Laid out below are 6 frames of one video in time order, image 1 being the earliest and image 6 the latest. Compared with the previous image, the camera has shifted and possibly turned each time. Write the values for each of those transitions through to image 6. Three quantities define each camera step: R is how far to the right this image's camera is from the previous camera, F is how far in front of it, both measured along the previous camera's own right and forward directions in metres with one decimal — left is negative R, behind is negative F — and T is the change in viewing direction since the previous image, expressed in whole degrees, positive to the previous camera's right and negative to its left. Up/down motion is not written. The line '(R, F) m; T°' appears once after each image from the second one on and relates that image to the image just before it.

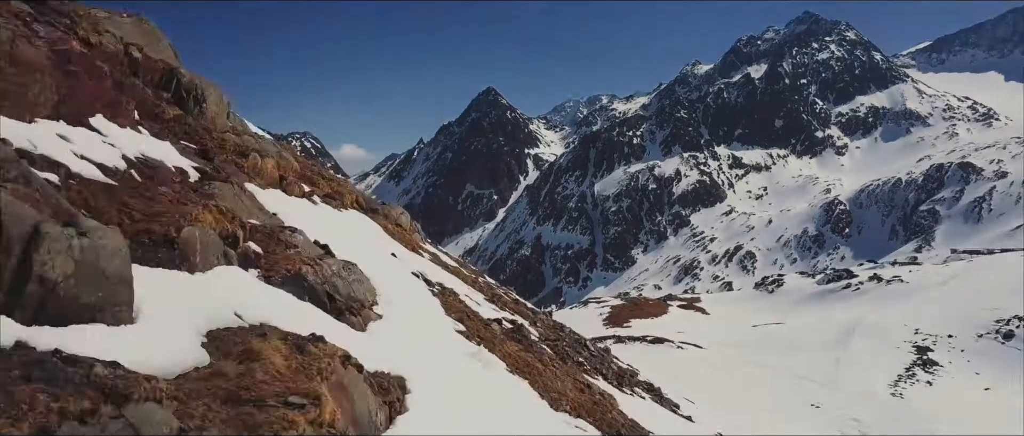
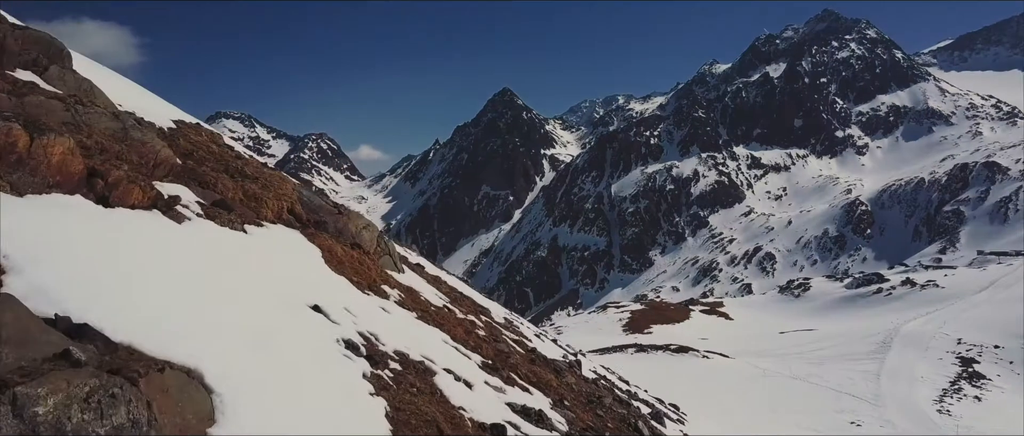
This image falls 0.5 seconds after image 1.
(-2.2, +0.9) m; -1°
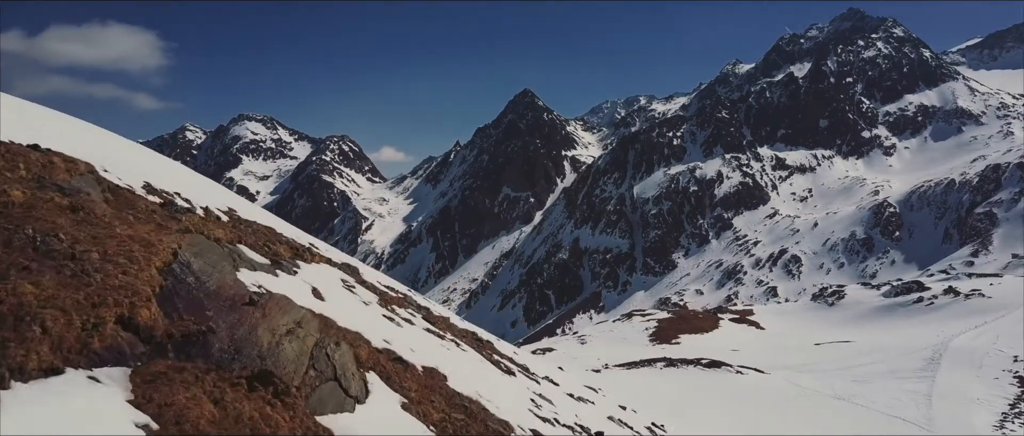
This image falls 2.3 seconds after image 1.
(-2.9, +1.0) m; -1°
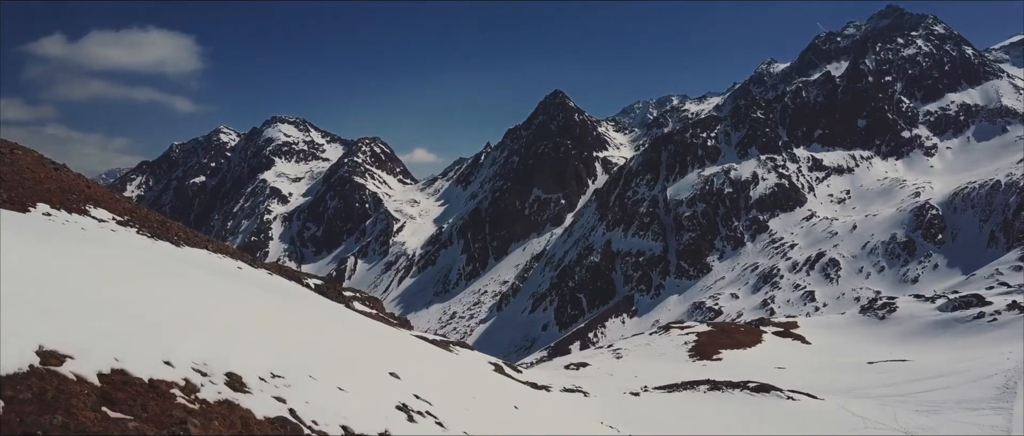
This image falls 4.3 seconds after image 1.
(-4.5, +1.2) m; -2°
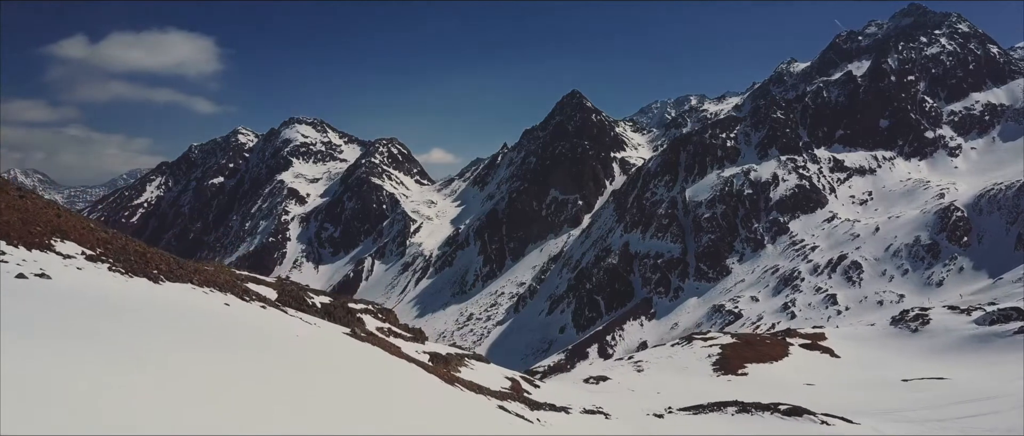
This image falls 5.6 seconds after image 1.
(-2.4, +0.8) m; -1°
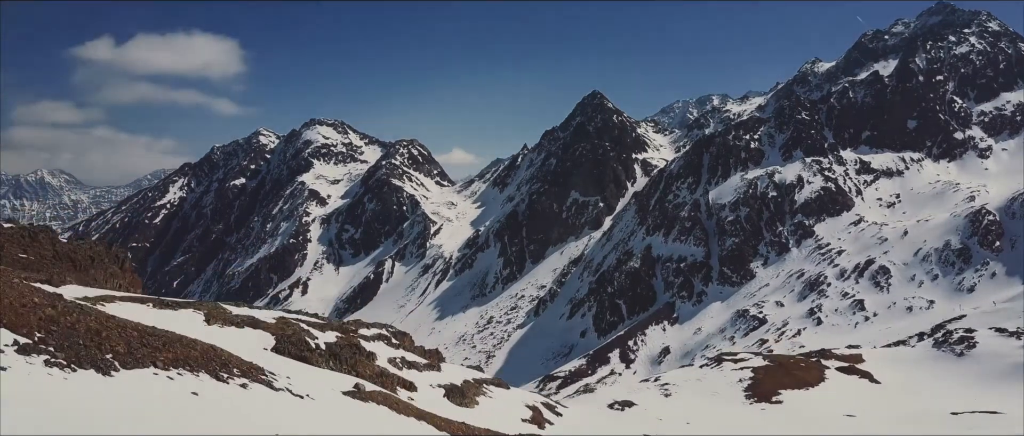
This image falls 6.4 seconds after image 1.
(-2.8, +1.0) m; -1°
